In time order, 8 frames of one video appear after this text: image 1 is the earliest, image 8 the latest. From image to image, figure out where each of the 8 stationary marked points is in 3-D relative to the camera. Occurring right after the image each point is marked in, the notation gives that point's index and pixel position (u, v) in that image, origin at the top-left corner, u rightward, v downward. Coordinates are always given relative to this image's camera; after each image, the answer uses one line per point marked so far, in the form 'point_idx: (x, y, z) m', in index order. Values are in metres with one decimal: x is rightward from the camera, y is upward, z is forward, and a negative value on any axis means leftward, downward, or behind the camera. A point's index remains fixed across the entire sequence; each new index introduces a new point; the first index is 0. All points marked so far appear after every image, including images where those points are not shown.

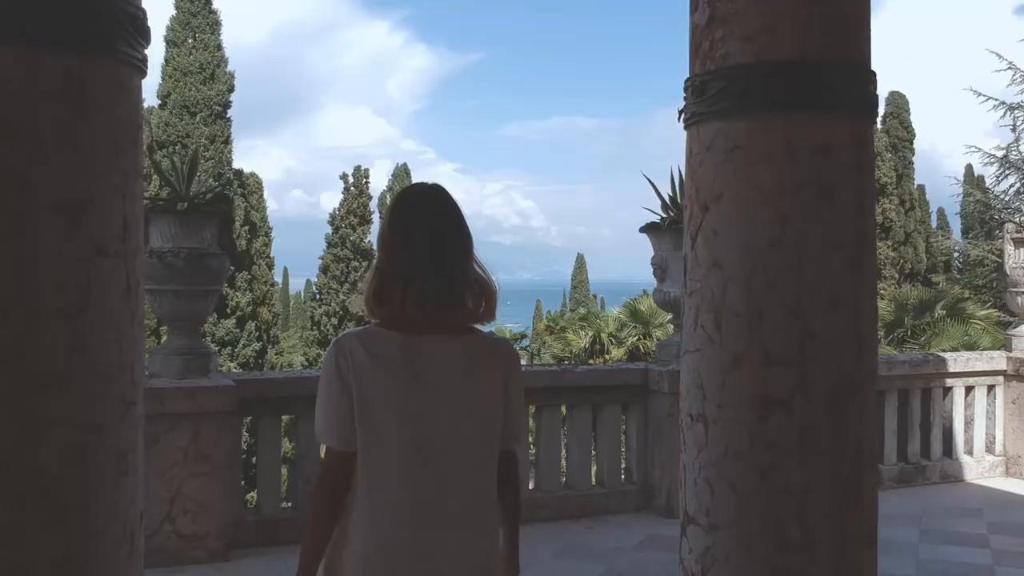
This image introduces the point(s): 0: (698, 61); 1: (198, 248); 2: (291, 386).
0: (+0.4, +0.5, +2.0) m
1: (-1.3, +0.2, +3.5) m
2: (-1.0, -0.4, +3.7) m
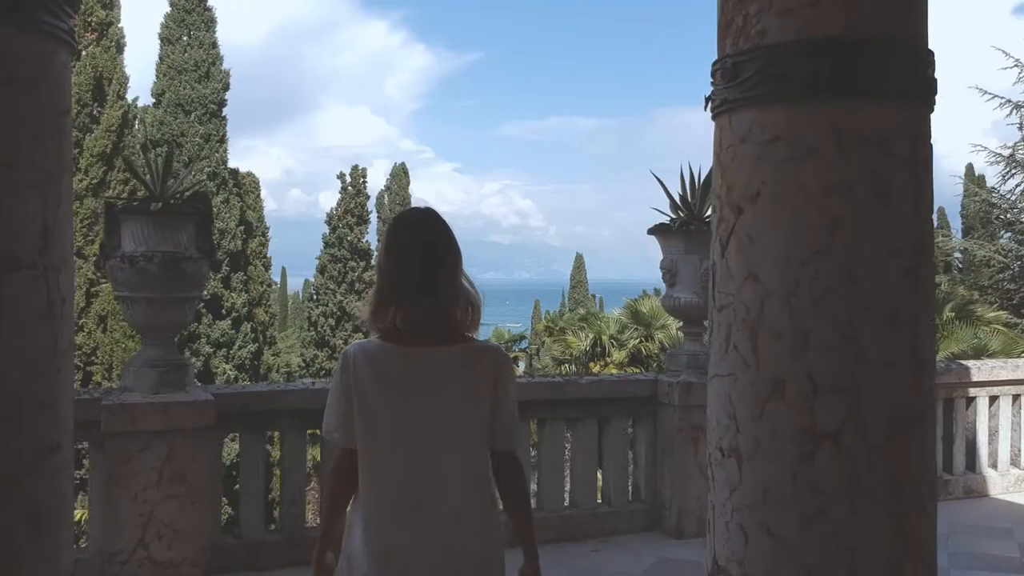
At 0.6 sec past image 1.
0: (+0.5, +0.5, +1.7) m
1: (-1.3, +0.1, +3.2) m
2: (-1.0, -0.5, +3.5) m
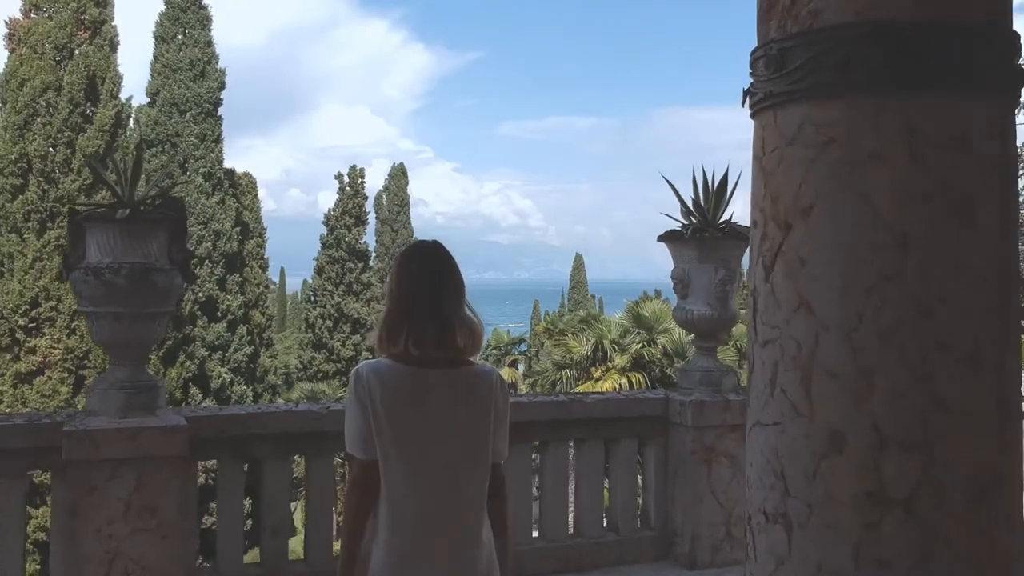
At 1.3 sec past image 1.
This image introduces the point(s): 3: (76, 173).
0: (+0.5, +0.5, +1.4) m
1: (-1.3, +0.1, +3.0) m
2: (-1.0, -0.5, +3.2) m
3: (-8.1, +2.2, +15.3) m
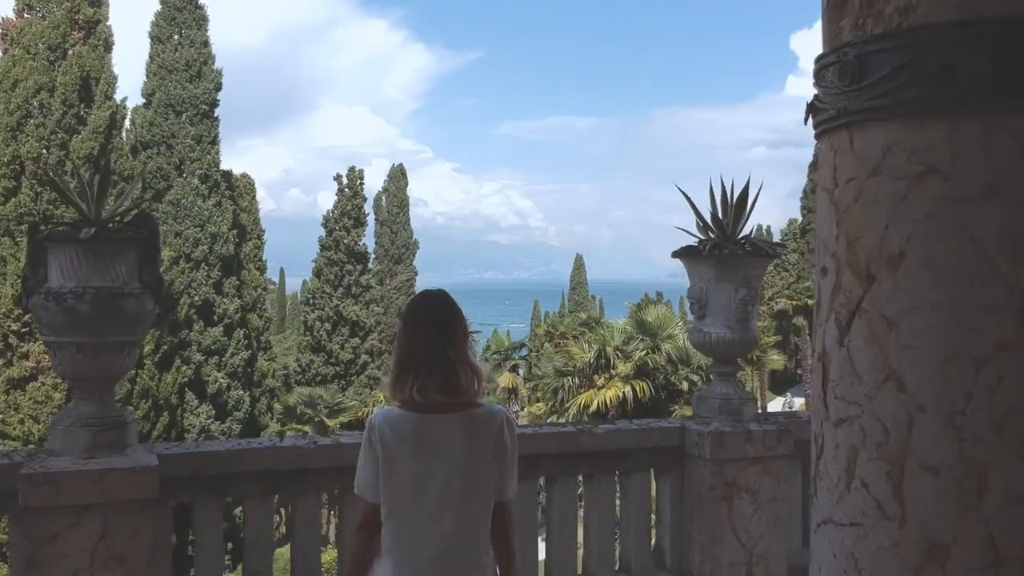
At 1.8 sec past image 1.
0: (+0.5, +0.4, +1.1) m
1: (-1.3, 0.0, +2.7) m
2: (-1.0, -0.6, +2.9) m
3: (-8.1, +2.1, +15.0) m
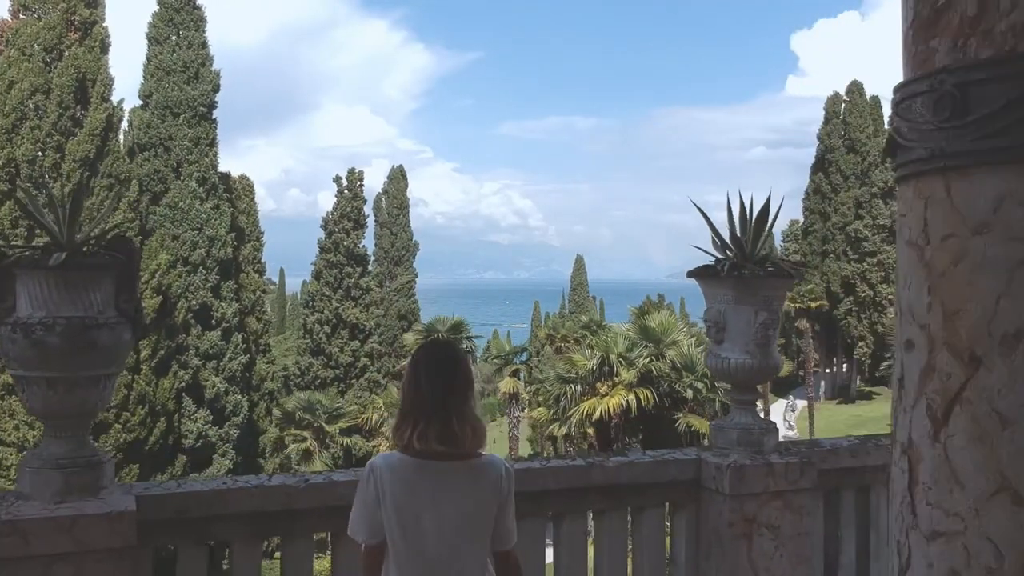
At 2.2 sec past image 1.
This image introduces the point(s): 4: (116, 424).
0: (+0.5, +0.3, +0.9) m
1: (-1.3, -0.1, +2.5) m
2: (-1.0, -0.7, +2.7) m
3: (-8.1, +2.0, +14.8) m
4: (-7.1, -2.4, +14.7) m
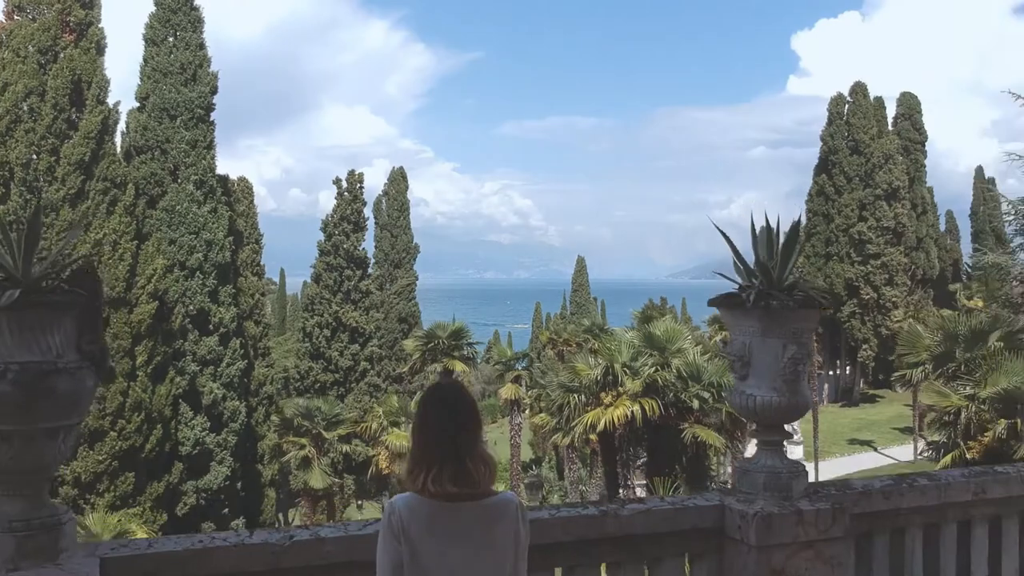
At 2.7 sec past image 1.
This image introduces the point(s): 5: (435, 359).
0: (+0.5, +0.2, +0.7) m
1: (-1.3, -0.2, +2.2) m
2: (-0.9, -0.8, +2.4) m
3: (-8.0, +1.9, +14.5) m
4: (-7.1, -2.5, +14.4) m
5: (-1.6, -1.5, +17.3) m
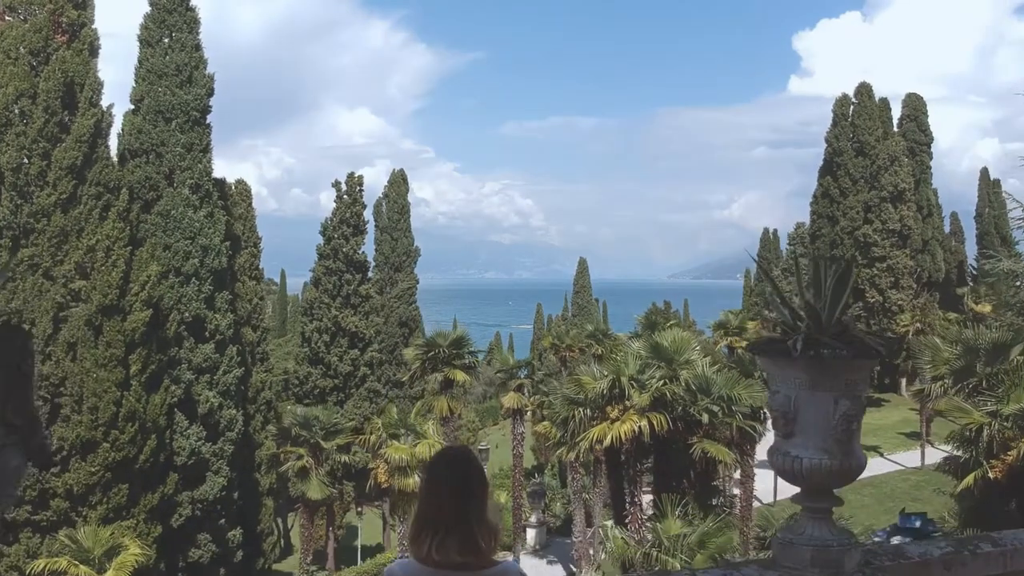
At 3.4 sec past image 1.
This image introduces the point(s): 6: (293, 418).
0: (+0.5, 0.0, +0.3) m
1: (-1.3, -0.3, +1.8) m
2: (-0.9, -1.0, +2.0) m
3: (-8.0, +1.7, +14.1) m
4: (-7.0, -2.7, +14.1) m
5: (-1.6, -1.6, +17.0) m
6: (-5.4, -3.2, +20.3) m
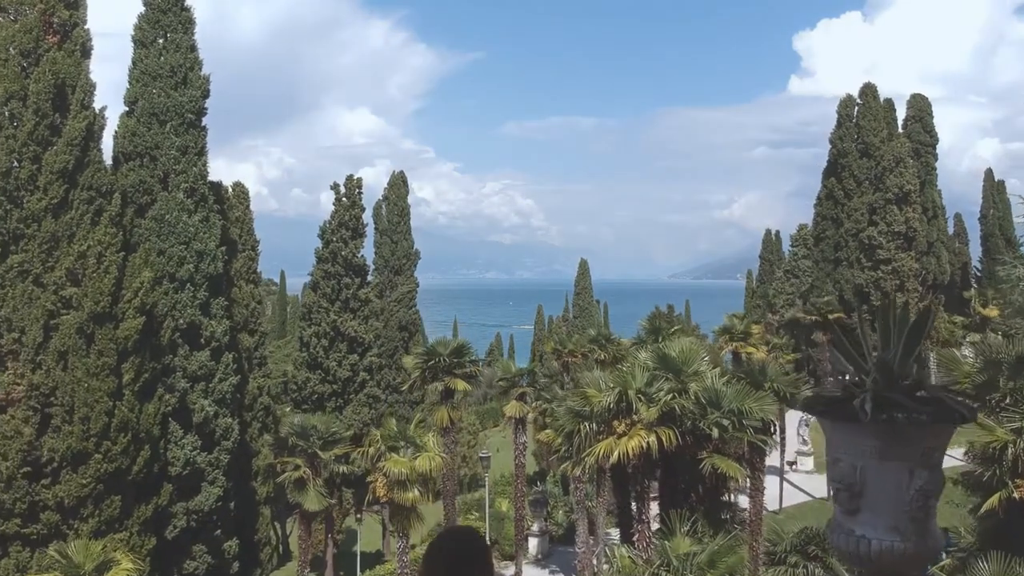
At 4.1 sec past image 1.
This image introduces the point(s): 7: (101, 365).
0: (+0.6, -0.1, -0.1) m
1: (-1.2, -0.5, +1.4) m
2: (-0.9, -1.1, +1.6) m
3: (-7.9, +1.6, +13.7) m
4: (-7.0, -2.8, +13.7) m
5: (-1.5, -1.8, +16.6) m
6: (-5.4, -3.3, +19.9) m
7: (-6.9, -1.3, +13.8) m
